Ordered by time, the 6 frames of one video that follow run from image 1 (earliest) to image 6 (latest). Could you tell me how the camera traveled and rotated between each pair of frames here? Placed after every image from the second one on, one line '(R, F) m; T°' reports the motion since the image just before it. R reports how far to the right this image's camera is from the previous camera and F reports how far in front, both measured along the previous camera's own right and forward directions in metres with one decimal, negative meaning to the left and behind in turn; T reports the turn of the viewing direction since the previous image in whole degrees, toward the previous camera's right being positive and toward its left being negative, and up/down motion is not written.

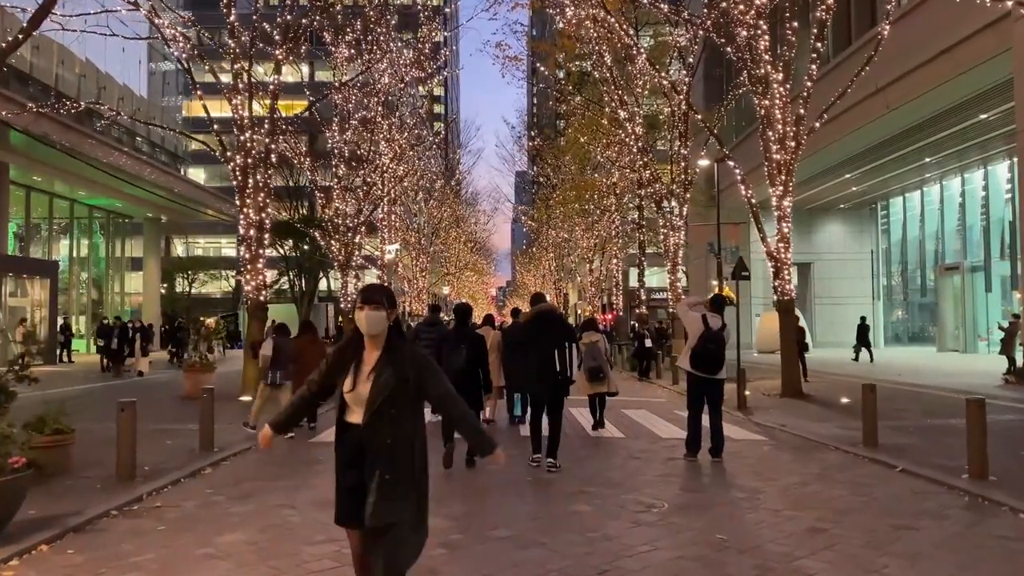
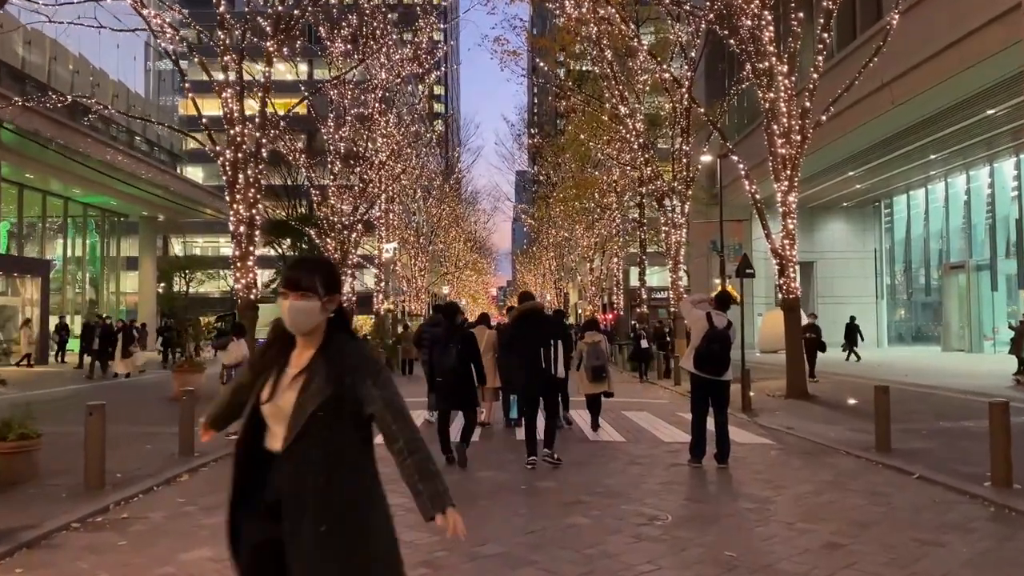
(+0.1, +0.4) m; 0°
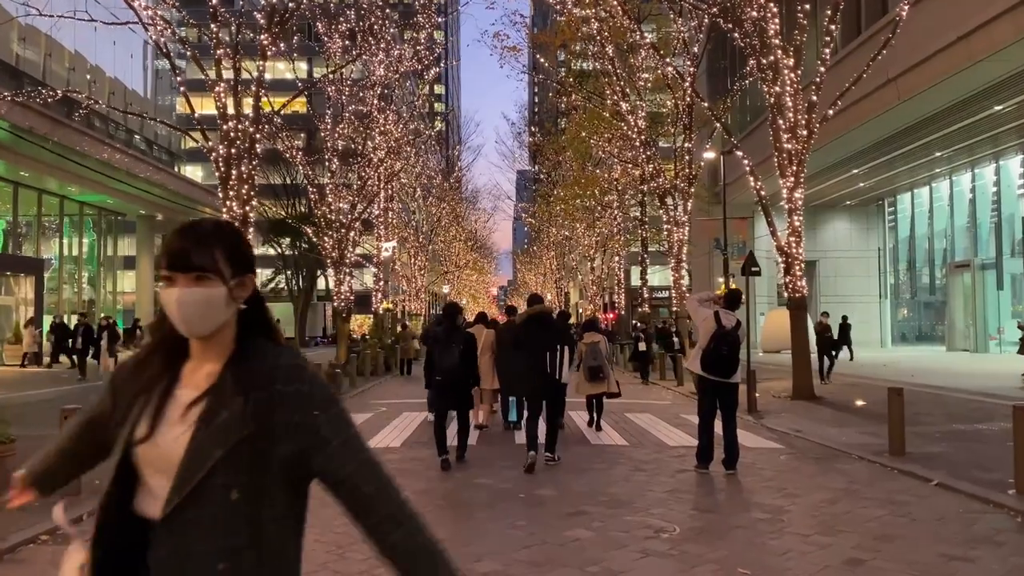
(0.0, +0.4) m; 0°
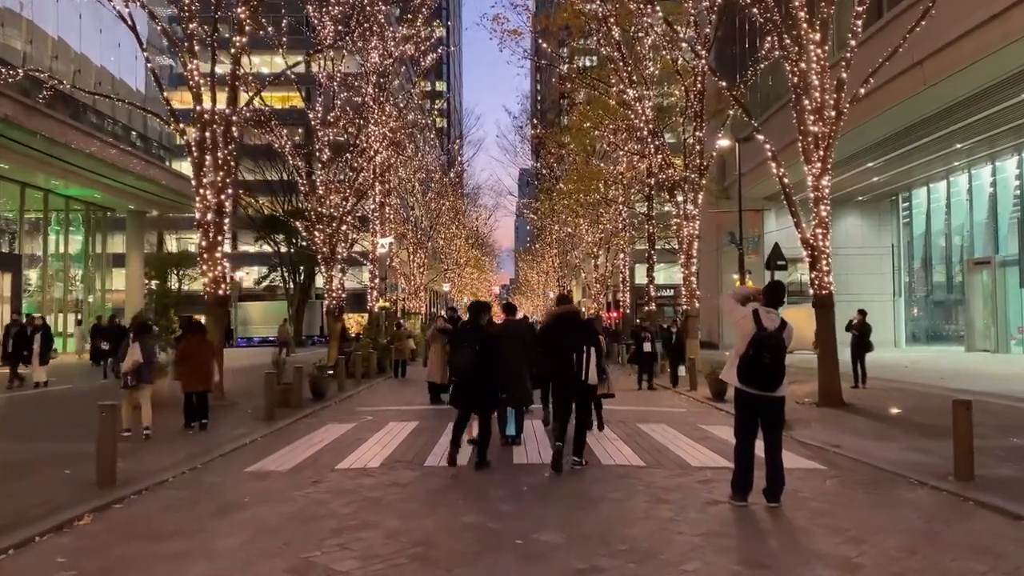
(0.0, +1.3) m; 0°
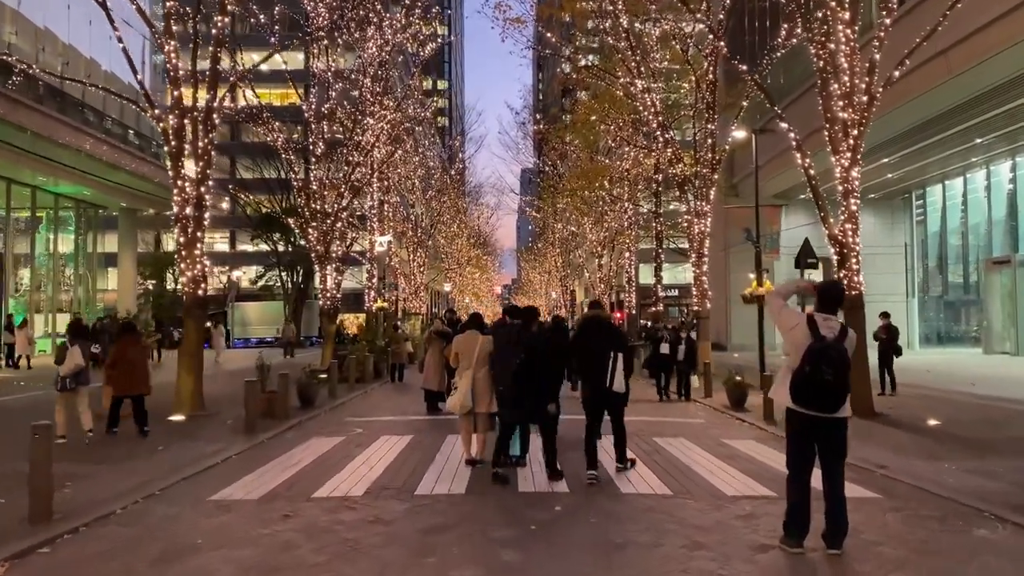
(0.0, +1.1) m; 0°
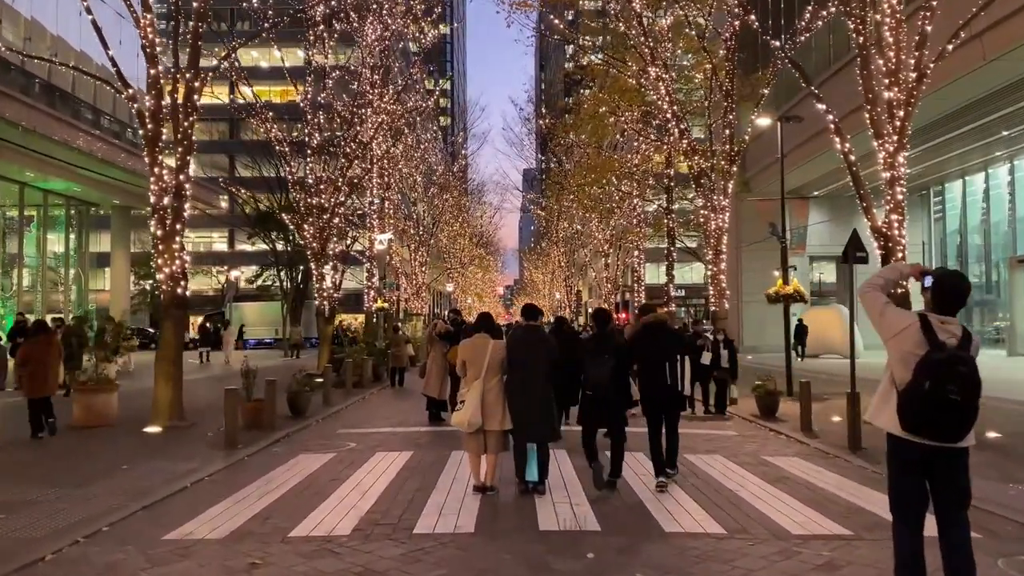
(-0.1, +1.2) m; 0°
